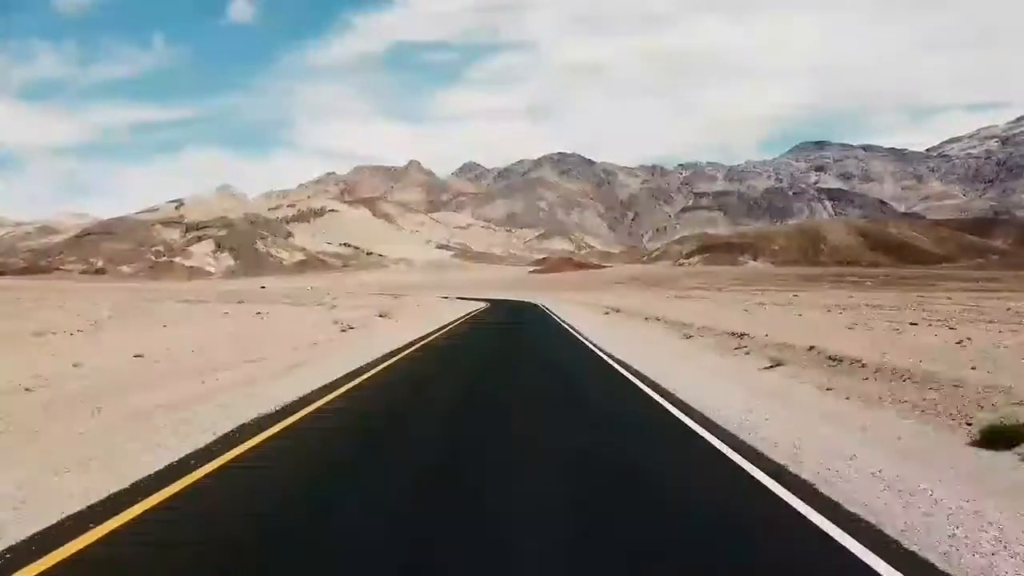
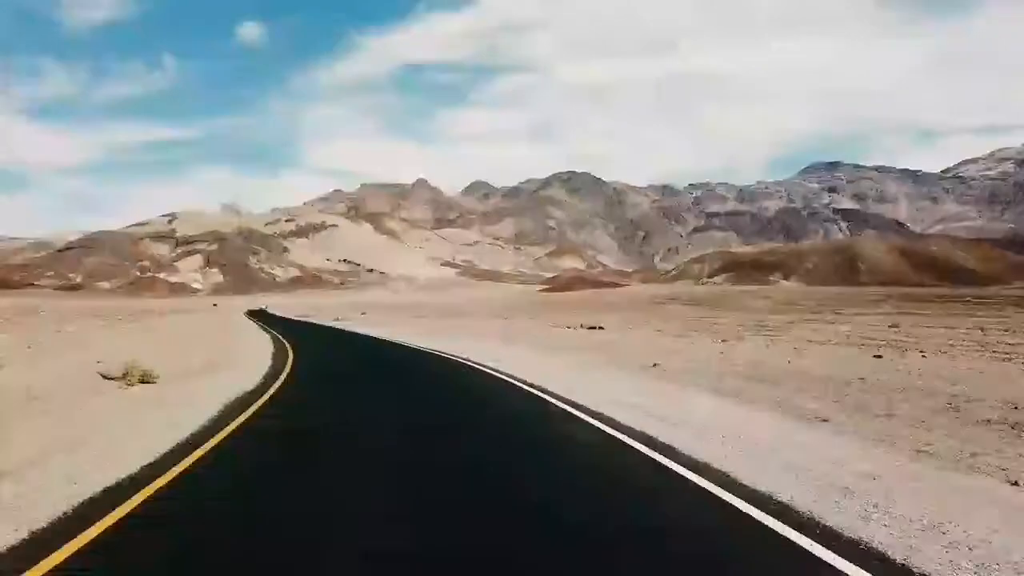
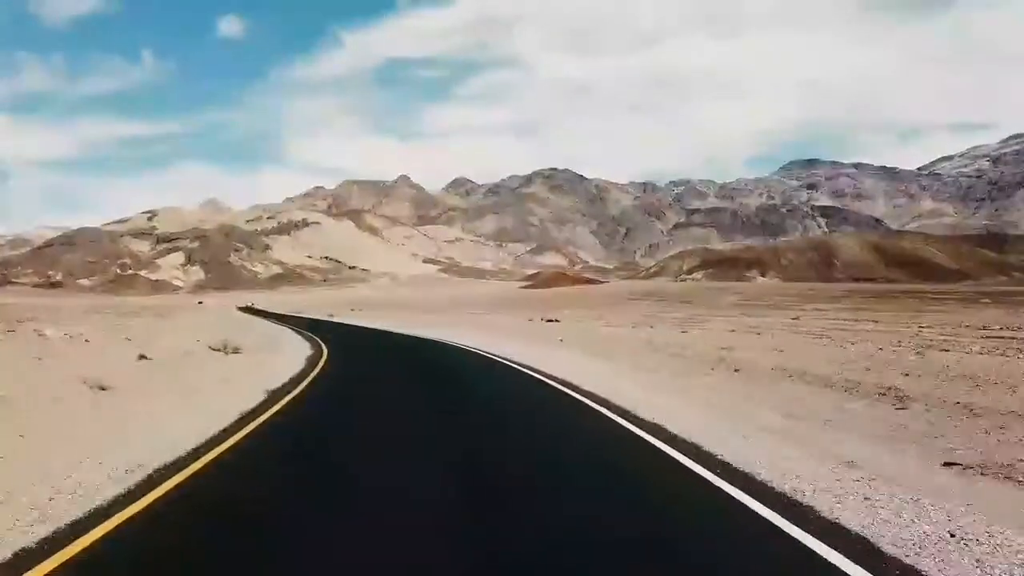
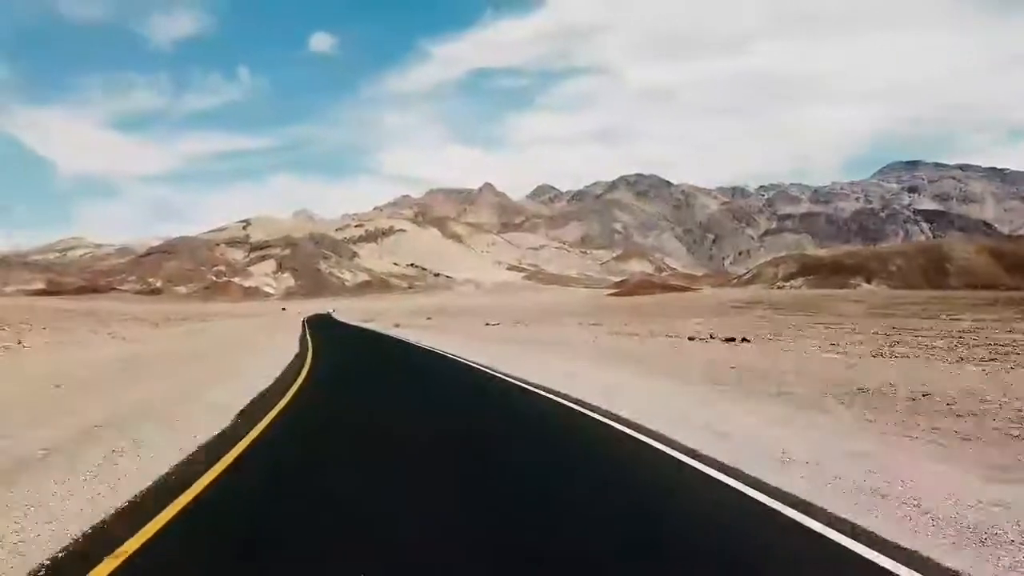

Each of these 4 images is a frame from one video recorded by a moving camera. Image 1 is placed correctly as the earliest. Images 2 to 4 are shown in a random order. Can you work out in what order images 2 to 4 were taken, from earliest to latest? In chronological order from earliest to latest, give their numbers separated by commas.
3, 2, 4
